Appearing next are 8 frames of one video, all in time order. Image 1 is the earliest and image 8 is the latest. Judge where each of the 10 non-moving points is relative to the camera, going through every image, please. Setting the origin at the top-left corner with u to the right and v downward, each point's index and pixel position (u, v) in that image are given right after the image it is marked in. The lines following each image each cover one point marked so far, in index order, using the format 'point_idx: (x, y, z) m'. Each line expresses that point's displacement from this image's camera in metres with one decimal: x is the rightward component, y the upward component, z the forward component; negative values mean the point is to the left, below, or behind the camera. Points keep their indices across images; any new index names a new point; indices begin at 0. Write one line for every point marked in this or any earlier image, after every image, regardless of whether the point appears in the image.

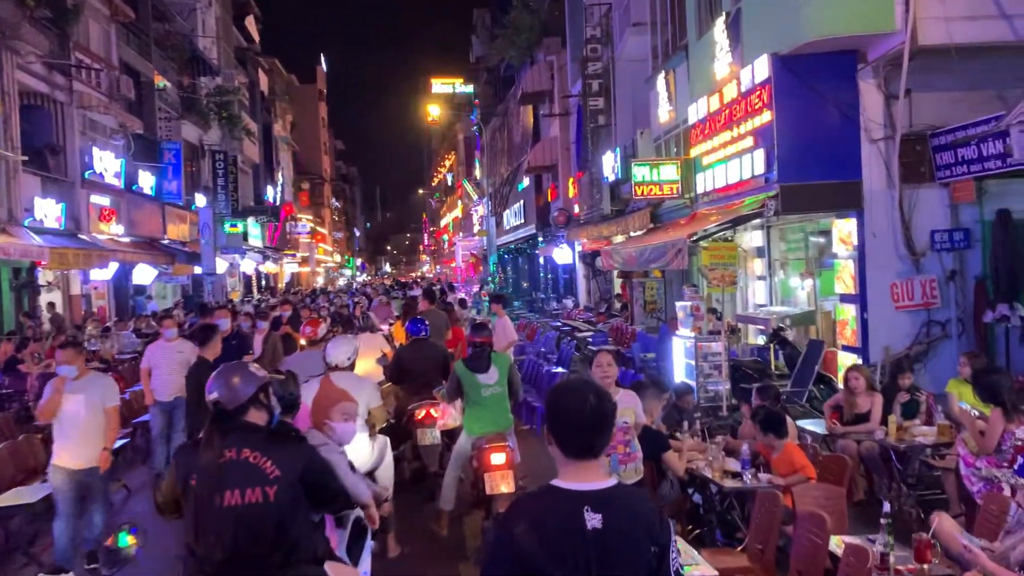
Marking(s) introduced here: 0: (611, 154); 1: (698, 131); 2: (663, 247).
0: (+2.4, +3.3, +19.7) m
1: (+3.3, +2.8, +14.6) m
2: (+2.5, +0.7, +13.4) m
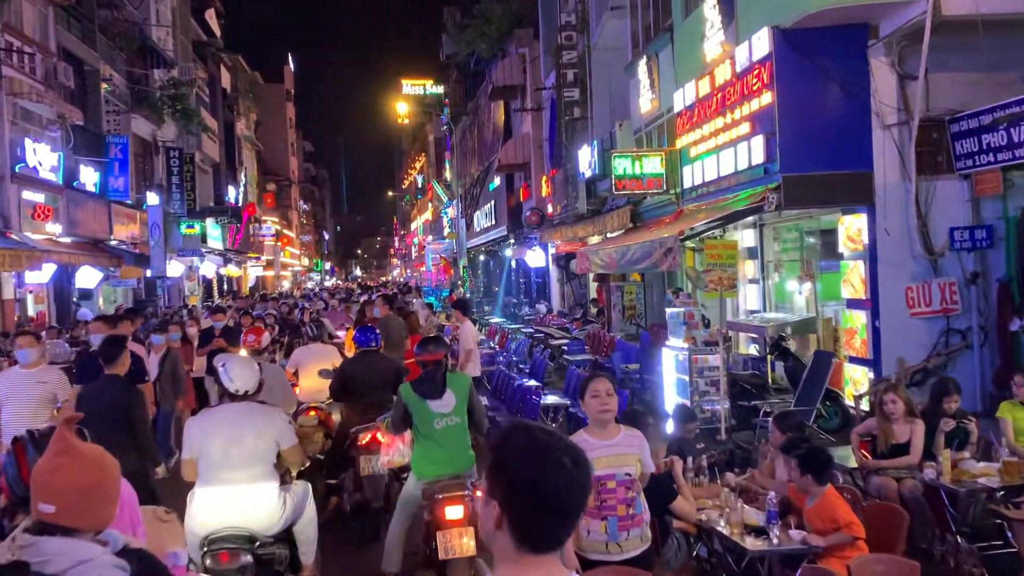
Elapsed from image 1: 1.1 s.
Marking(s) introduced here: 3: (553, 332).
0: (+1.7, +3.2, +18.3) m
1: (+2.8, +2.7, +13.2) m
2: (+2.0, +0.6, +12.0) m
3: (+1.0, -1.1, +20.2) m
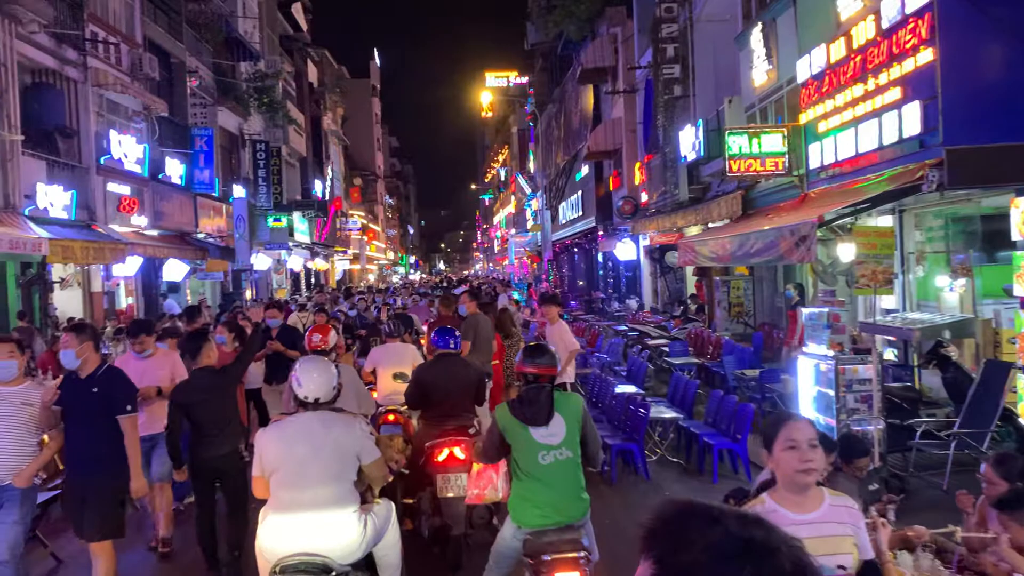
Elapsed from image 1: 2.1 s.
0: (+3.7, +3.3, +16.7) m
1: (+4.2, +2.8, +11.6) m
2: (+3.3, +0.7, +10.4) m
3: (+3.1, -1.0, +18.6) m
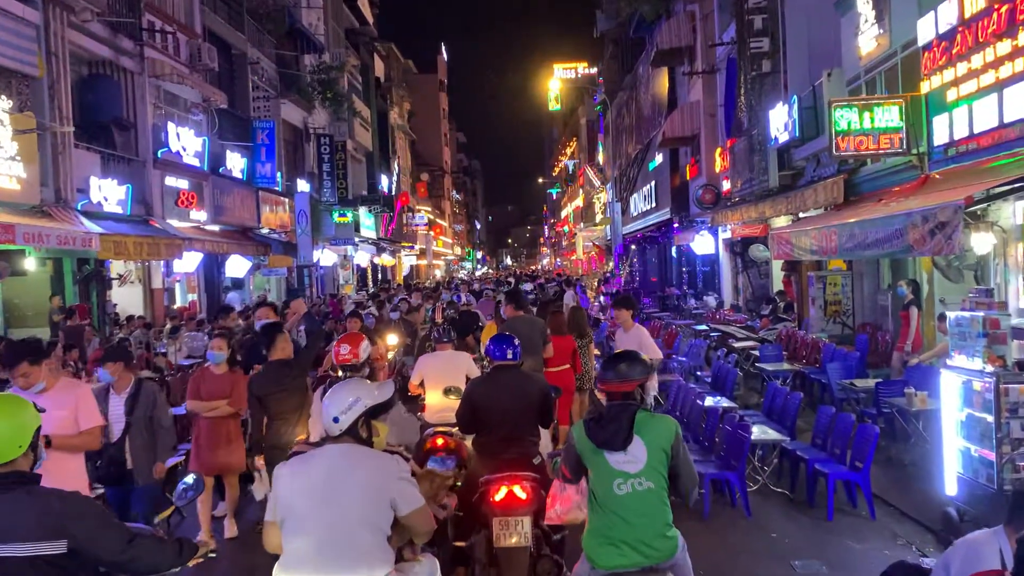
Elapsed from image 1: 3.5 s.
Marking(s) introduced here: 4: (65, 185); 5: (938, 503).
0: (+5.0, +3.4, +15.0) m
1: (+5.1, +2.8, +9.8) m
2: (+4.1, +0.7, +8.8) m
3: (+4.6, -0.9, +17.0) m
4: (-8.8, +2.0, +16.0) m
5: (+3.9, -2.0, +7.5) m
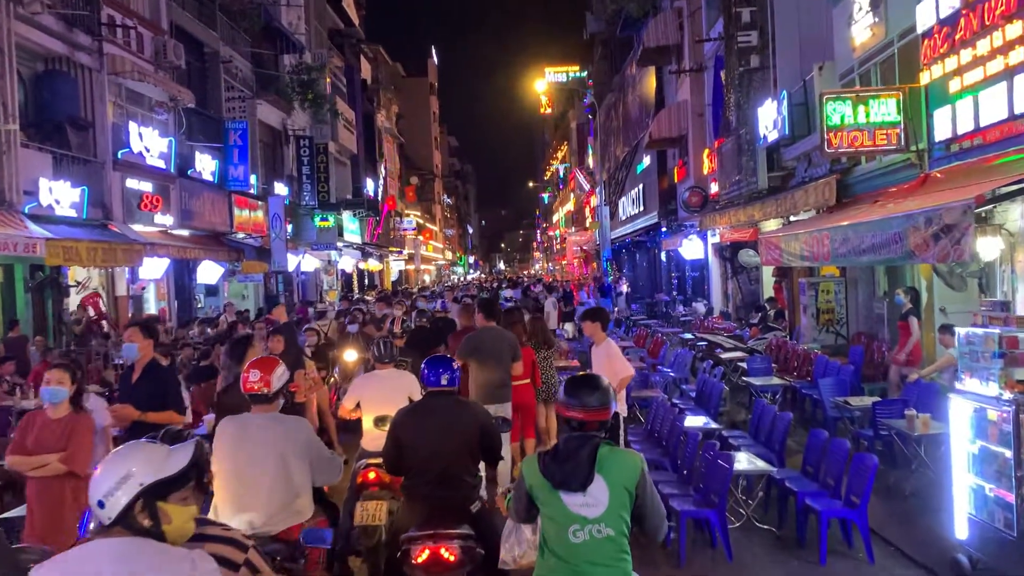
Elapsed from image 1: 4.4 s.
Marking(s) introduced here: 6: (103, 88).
0: (+4.5, +3.3, +14.2) m
1: (+4.7, +2.7, +9.0) m
2: (+3.7, +0.6, +7.9) m
3: (+4.1, -1.0, +16.1) m
4: (-9.2, +1.9, +15.0) m
5: (+3.5, -2.1, +6.6) m
6: (-9.4, +4.6, +18.7) m
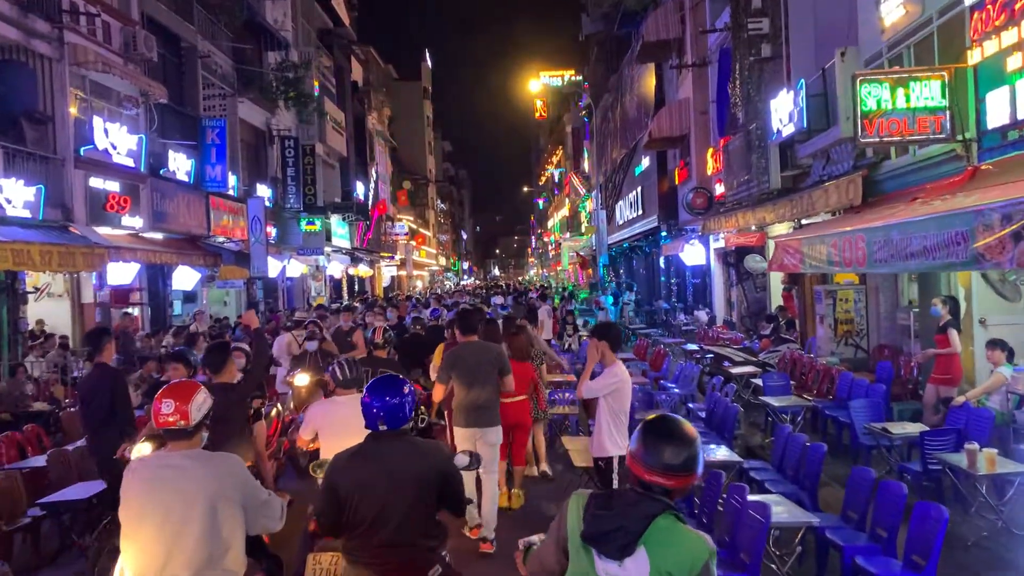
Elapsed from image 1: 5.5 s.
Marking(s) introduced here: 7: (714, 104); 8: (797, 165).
0: (+4.4, +3.1, +13.0) m
1: (+4.6, +2.6, +7.8) m
2: (+3.6, +0.5, +6.7) m
3: (+4.0, -1.2, +14.9) m
4: (-9.4, +1.8, +13.7) m
5: (+3.4, -2.1, +5.3) m
6: (-9.6, +4.4, +17.4) m
7: (+4.8, +4.4, +19.5) m
8: (+4.9, +2.1, +14.0) m
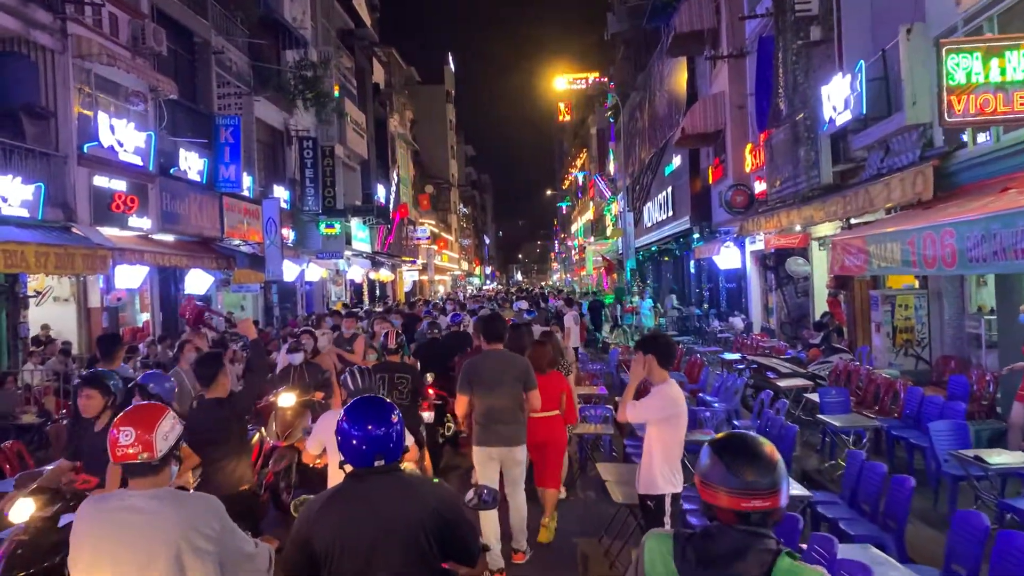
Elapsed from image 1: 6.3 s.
0: (+4.8, +3.1, +11.8) m
1: (+4.8, +2.6, +6.5) m
2: (+3.8, +0.5, +5.5) m
3: (+4.4, -1.3, +13.7) m
4: (-9.0, +1.7, +12.8) m
5: (+3.6, -2.2, +4.1) m
6: (-9.0, +4.4, +16.6) m
7: (+5.4, +4.3, +18.3) m
8: (+5.3, +2.0, +12.8) m
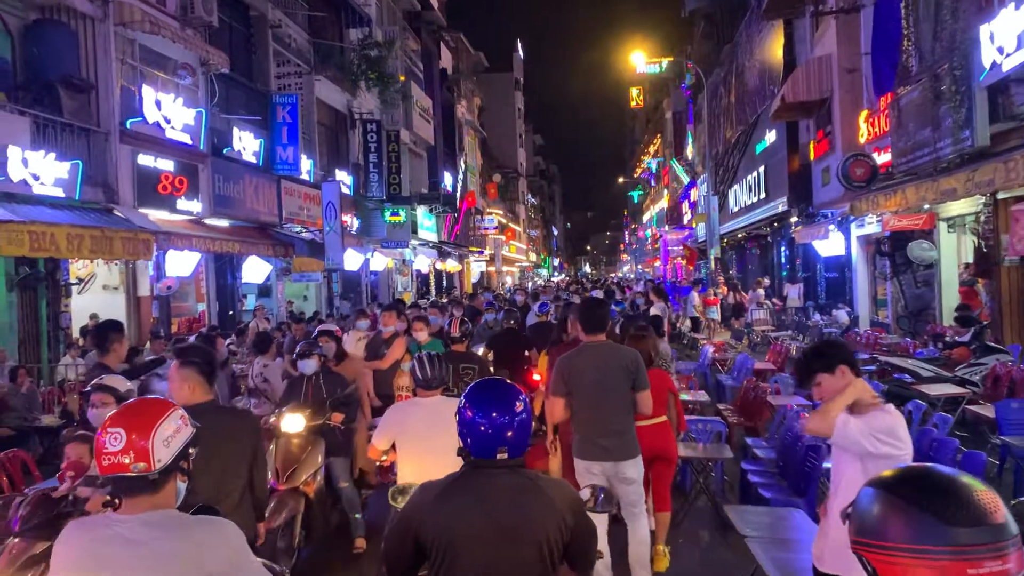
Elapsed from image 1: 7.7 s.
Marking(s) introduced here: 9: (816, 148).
0: (+5.8, +3.2, +9.4) m
1: (+5.4, +2.7, +4.2) m
2: (+4.3, +0.6, +3.2) m
3: (+5.5, -1.1, +11.4) m
4: (-7.8, +1.9, +11.7) m
5: (+3.9, -2.1, +2.0) m
6: (-7.6, +4.6, +15.3) m
7: (+7.0, +4.5, +15.9) m
8: (+6.4, +2.2, +10.4) m
9: (+7.3, +3.3, +19.6) m
